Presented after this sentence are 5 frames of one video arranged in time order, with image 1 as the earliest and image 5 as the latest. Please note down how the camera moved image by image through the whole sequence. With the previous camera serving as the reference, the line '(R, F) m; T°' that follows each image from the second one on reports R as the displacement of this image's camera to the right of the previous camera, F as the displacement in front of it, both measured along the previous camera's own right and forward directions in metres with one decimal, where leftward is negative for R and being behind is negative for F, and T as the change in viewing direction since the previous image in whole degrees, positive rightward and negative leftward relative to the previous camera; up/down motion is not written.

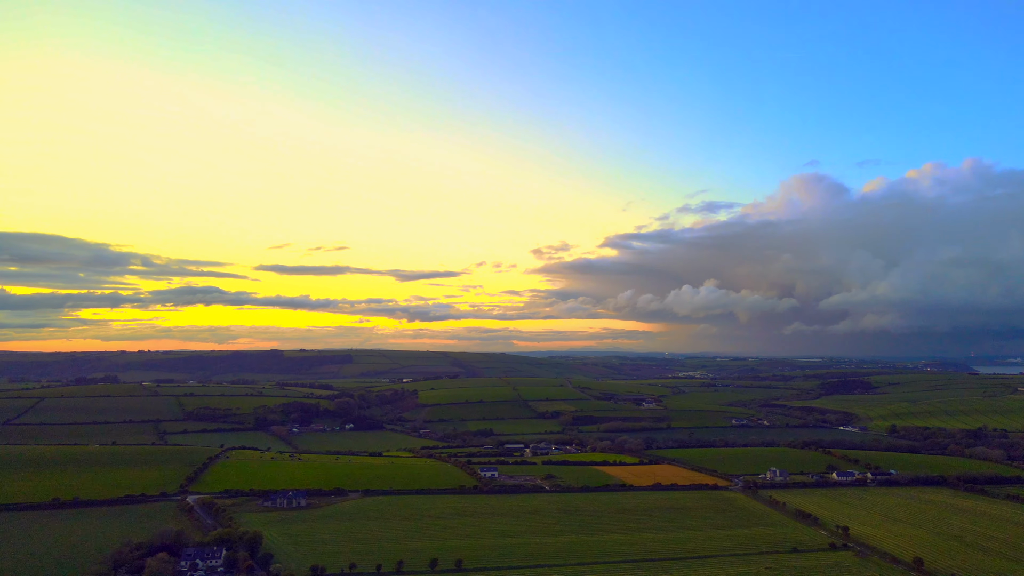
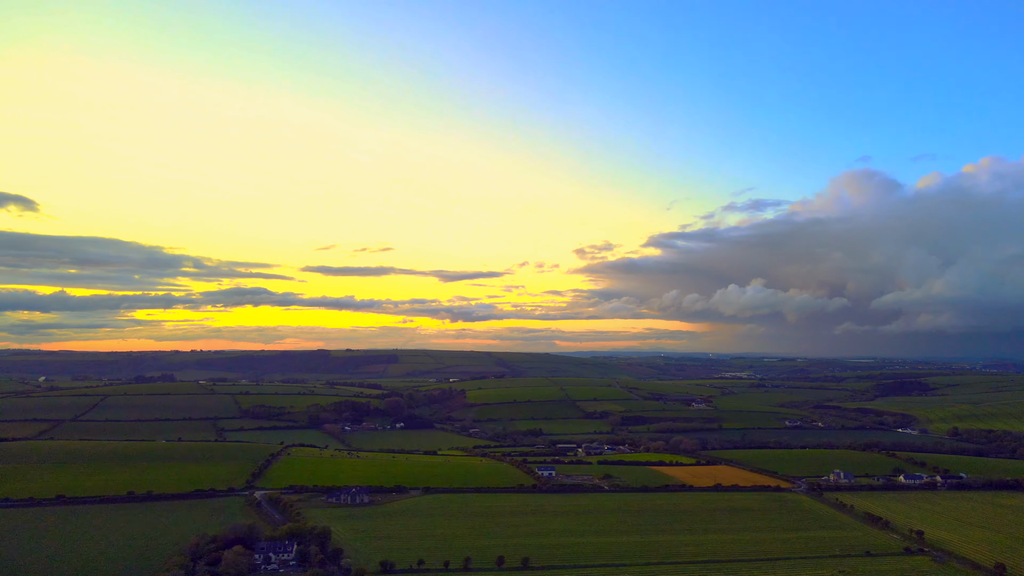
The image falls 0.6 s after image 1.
(-1.9, -0.1) m; -3°
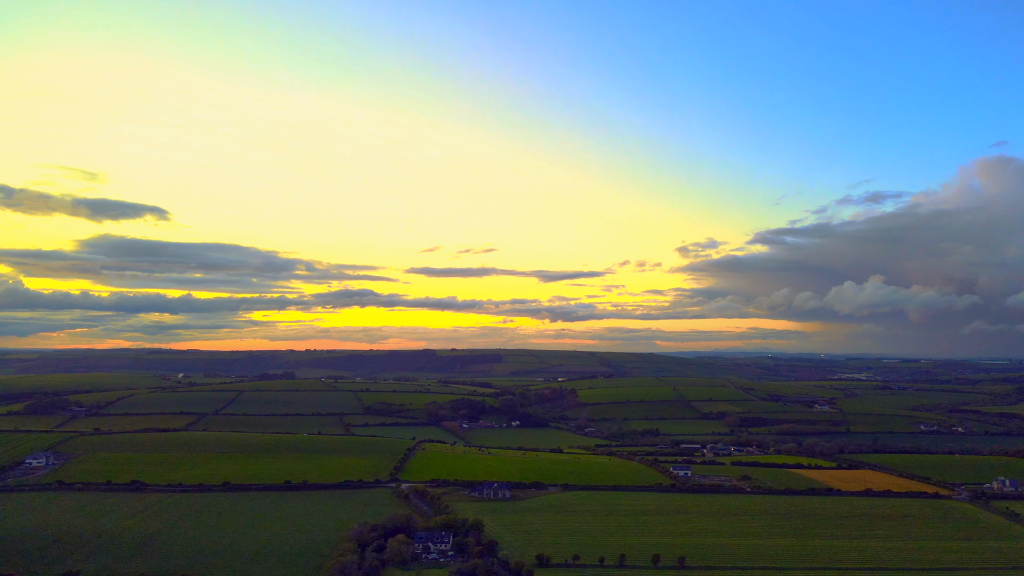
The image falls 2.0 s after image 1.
(-4.2, -0.5) m; -7°
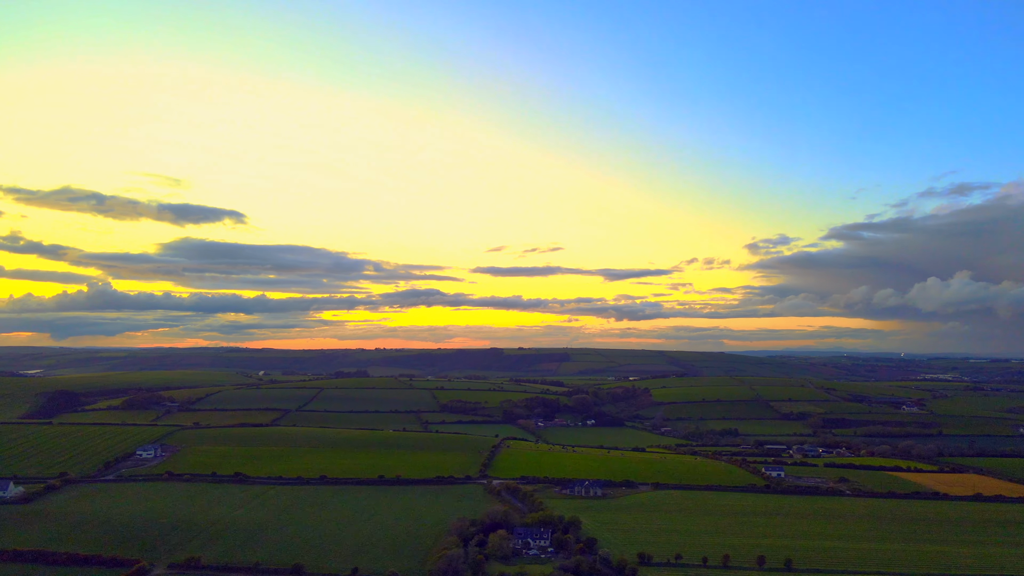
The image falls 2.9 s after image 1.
(-2.8, -0.3) m; -5°
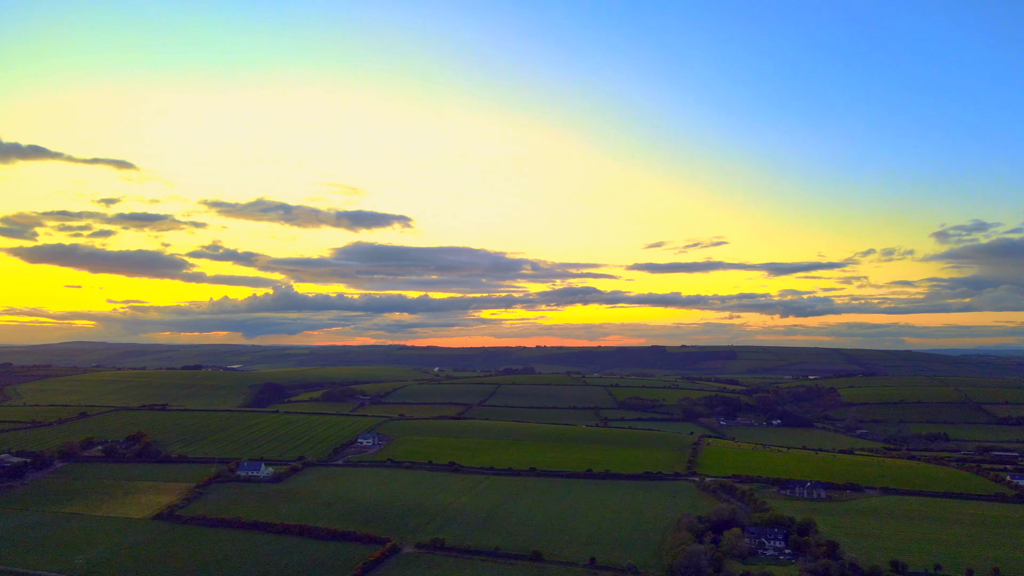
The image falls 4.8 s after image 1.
(-5.8, -0.9) m; -11°
